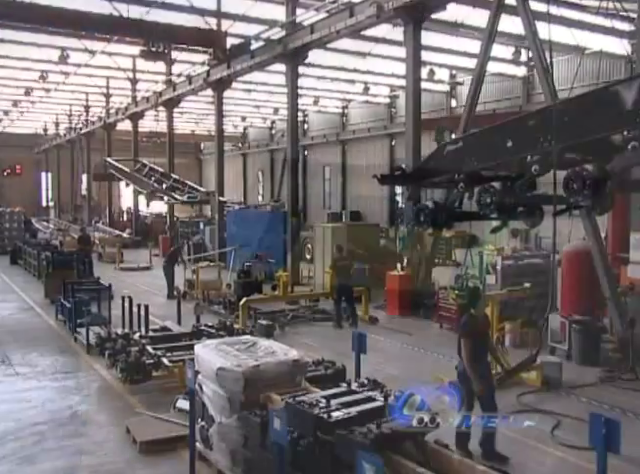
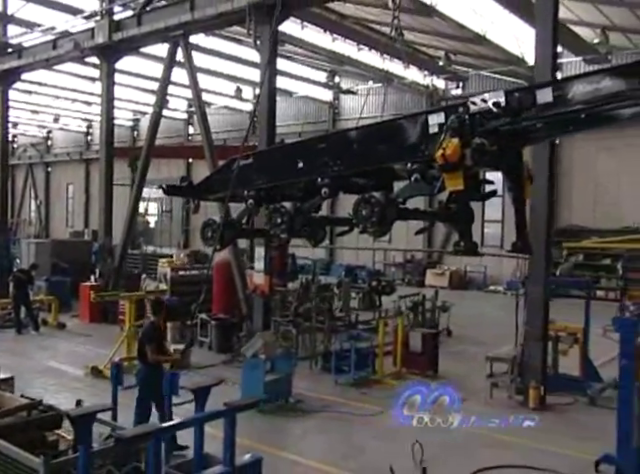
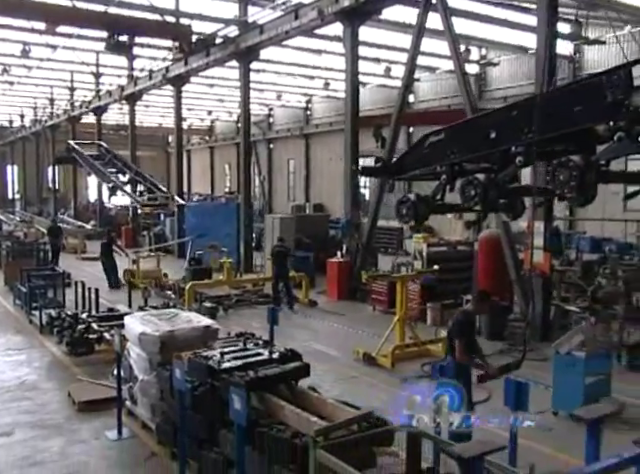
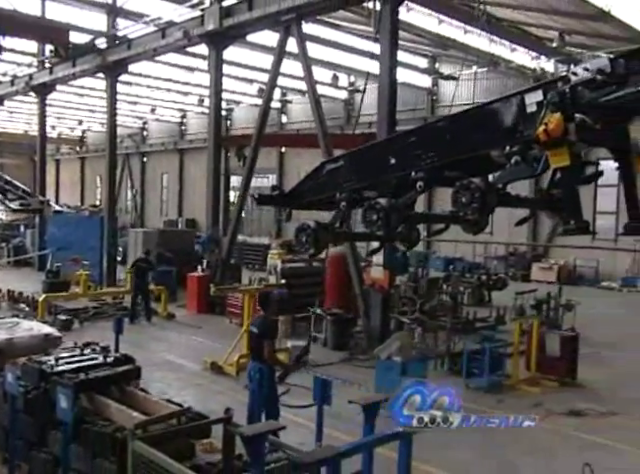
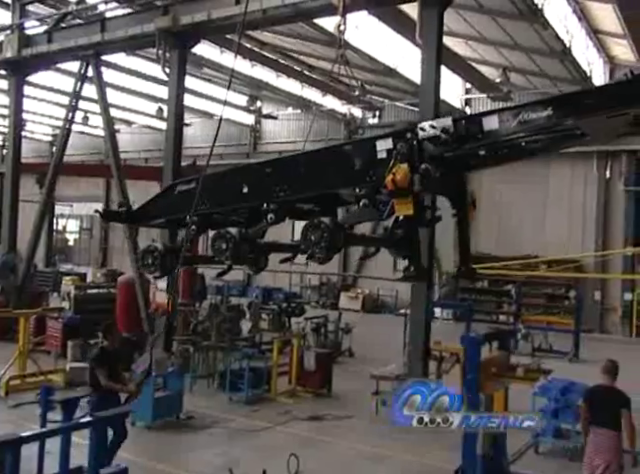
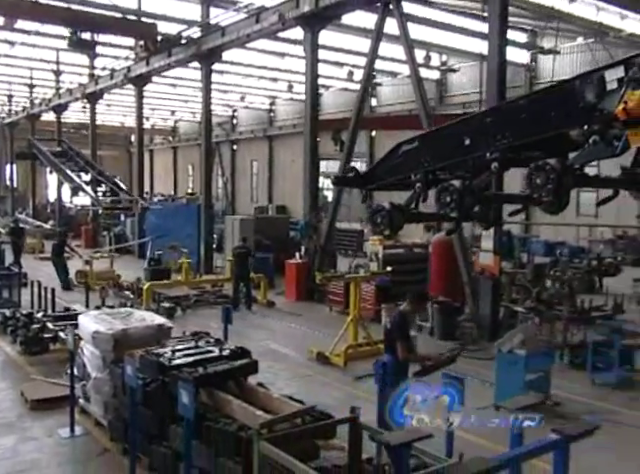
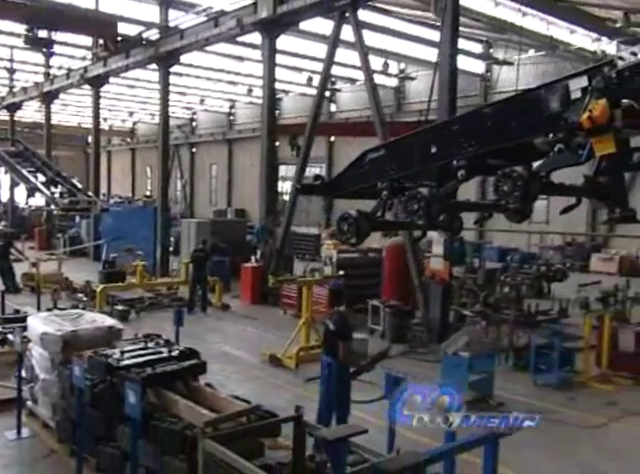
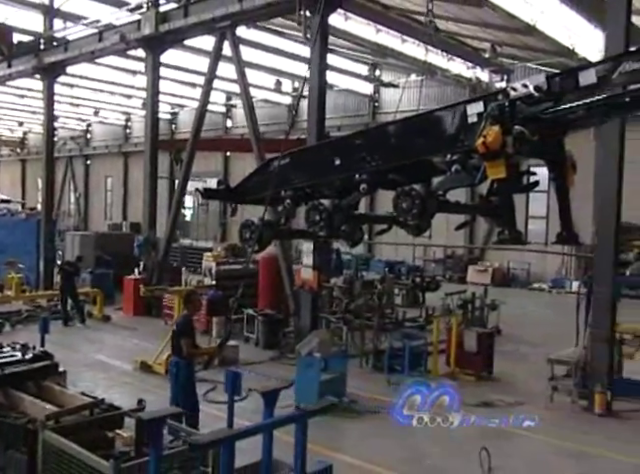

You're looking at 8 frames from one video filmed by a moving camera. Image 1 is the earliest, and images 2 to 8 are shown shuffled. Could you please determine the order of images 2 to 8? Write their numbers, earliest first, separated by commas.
3, 6, 7, 4, 8, 2, 5
